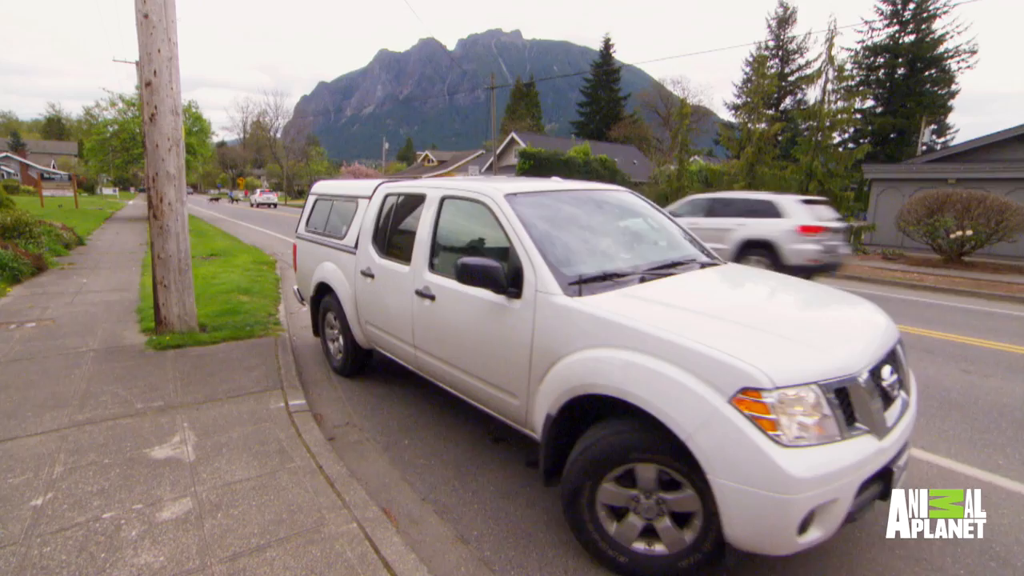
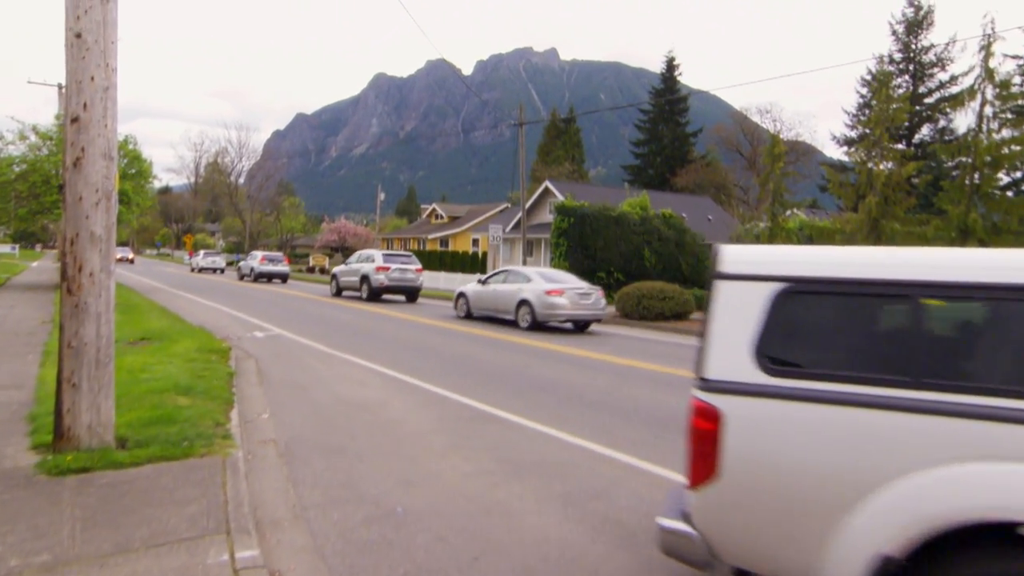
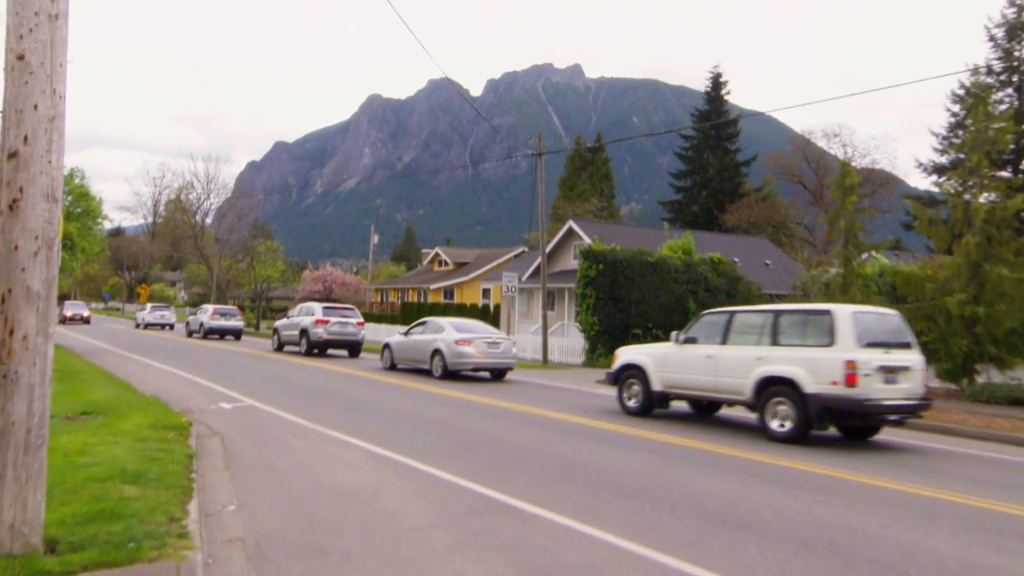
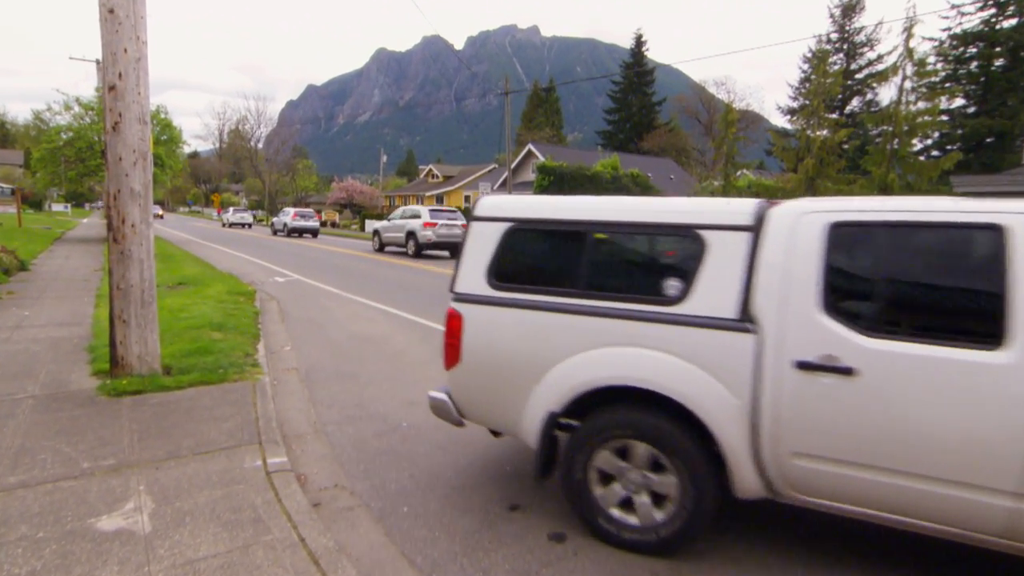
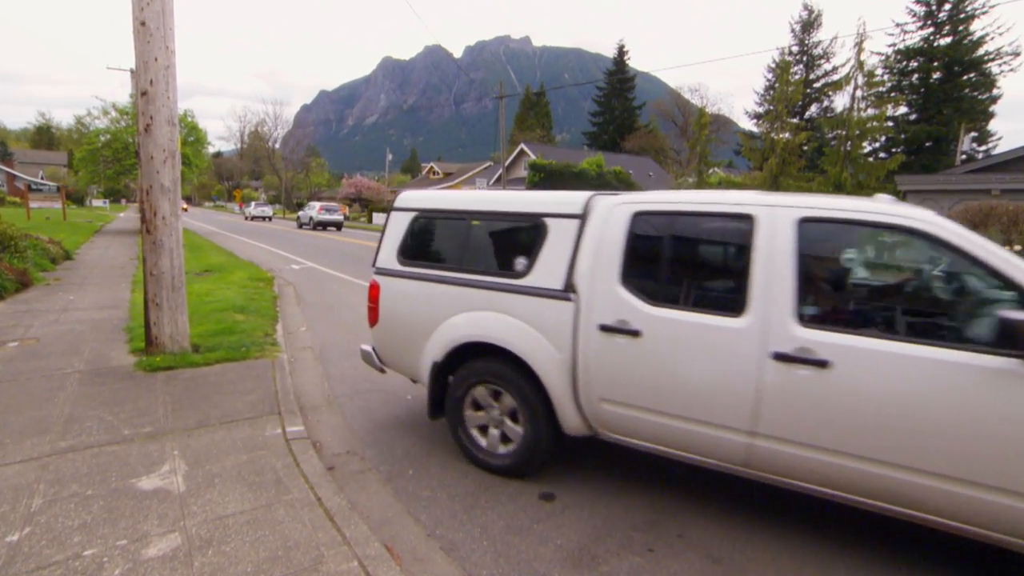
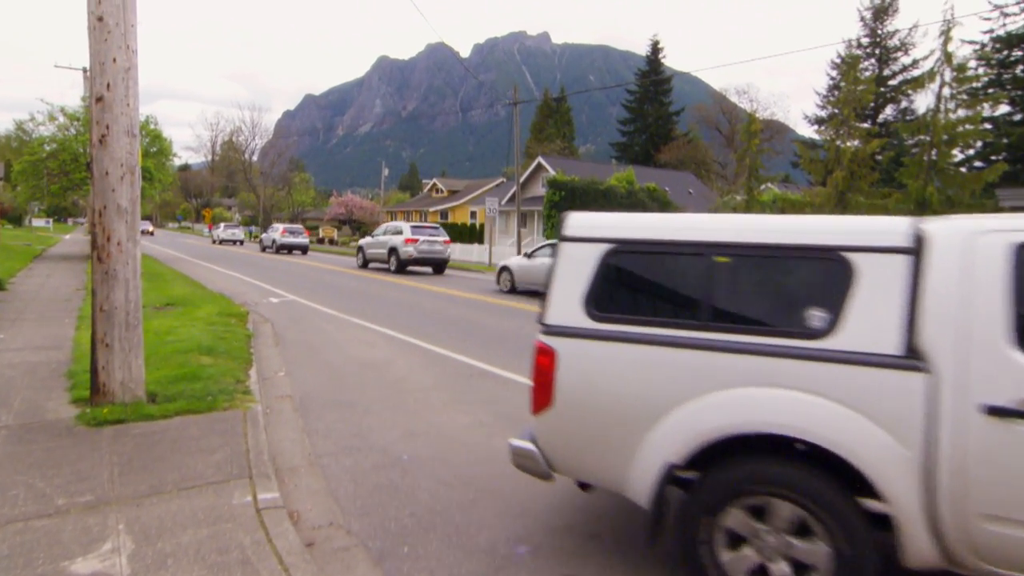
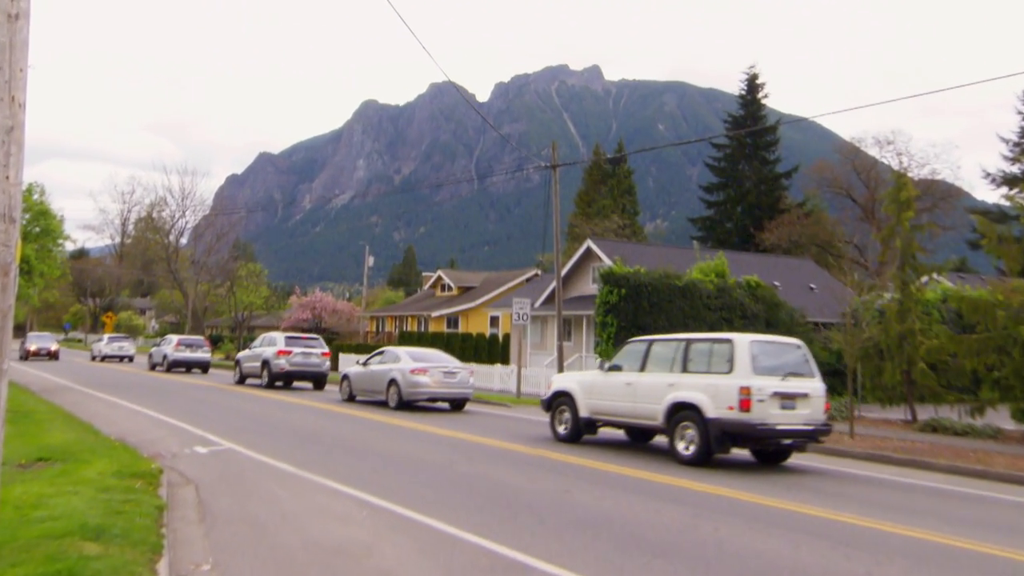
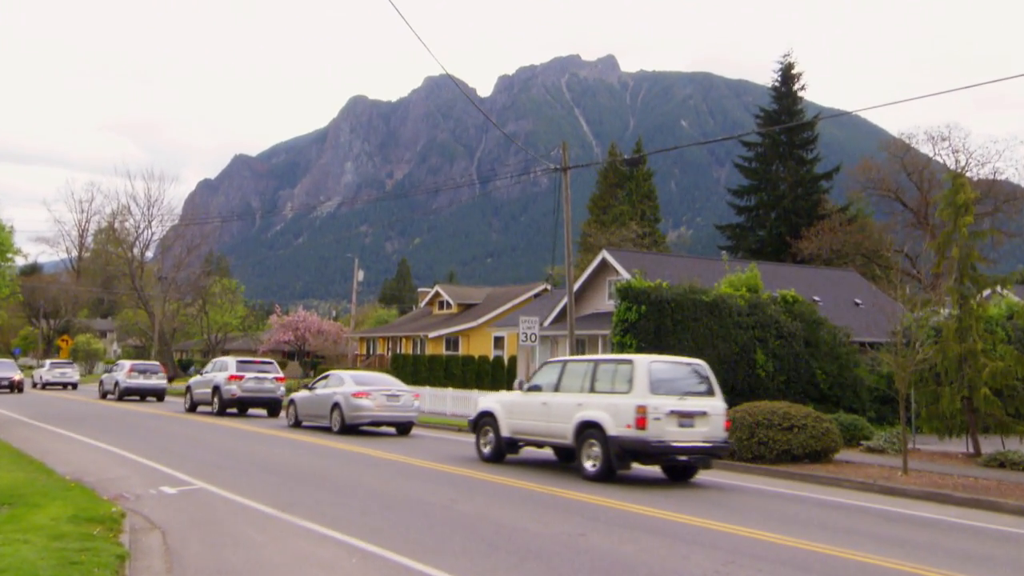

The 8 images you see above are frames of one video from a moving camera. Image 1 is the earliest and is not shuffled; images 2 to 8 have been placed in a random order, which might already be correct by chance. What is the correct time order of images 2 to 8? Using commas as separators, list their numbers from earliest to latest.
5, 4, 6, 2, 3, 7, 8
